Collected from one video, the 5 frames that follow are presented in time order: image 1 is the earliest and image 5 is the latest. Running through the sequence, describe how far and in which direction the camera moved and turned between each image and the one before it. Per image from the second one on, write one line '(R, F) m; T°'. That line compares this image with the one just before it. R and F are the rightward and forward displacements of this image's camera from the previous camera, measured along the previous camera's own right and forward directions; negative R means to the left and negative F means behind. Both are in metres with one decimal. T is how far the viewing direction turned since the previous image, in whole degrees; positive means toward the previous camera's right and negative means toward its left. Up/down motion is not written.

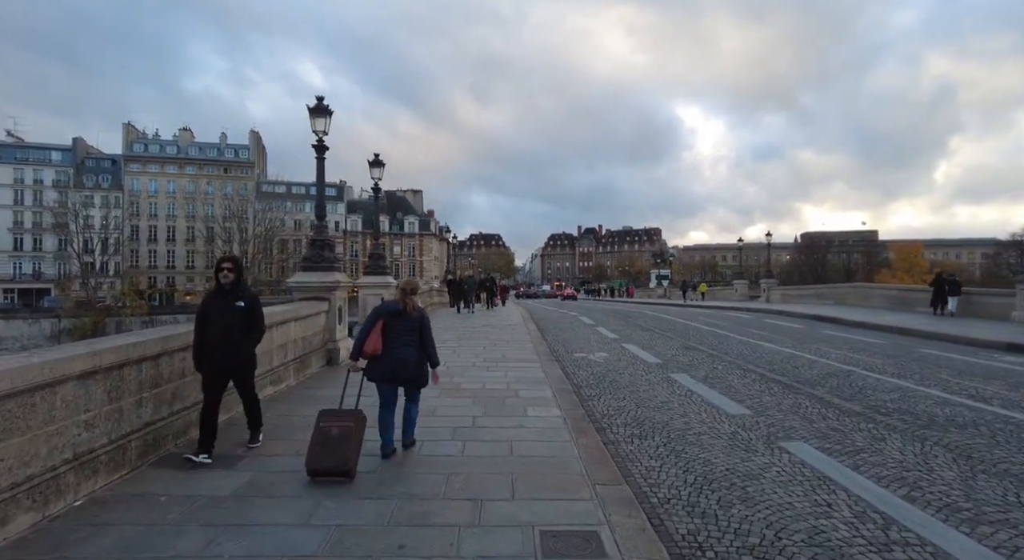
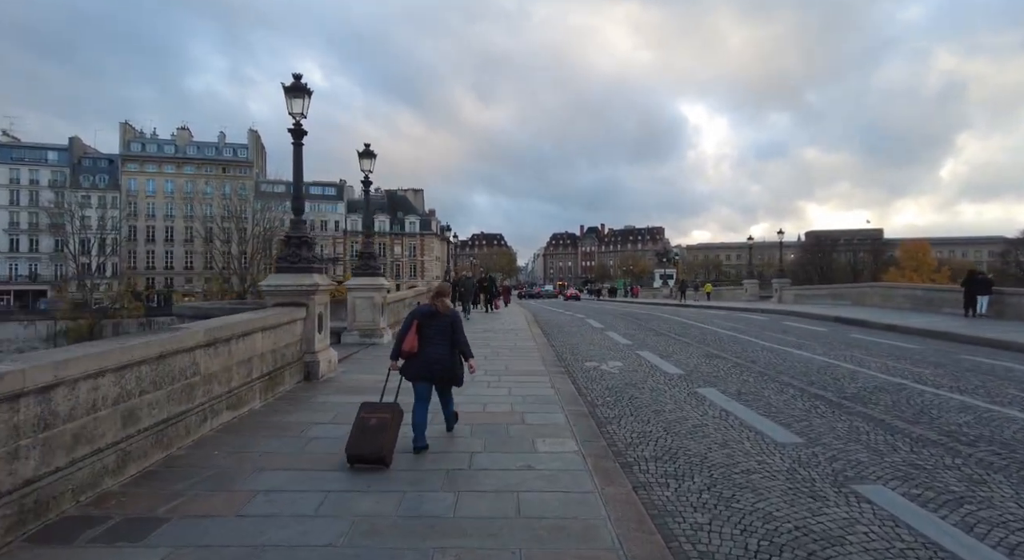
(0.0, +1.1) m; 0°
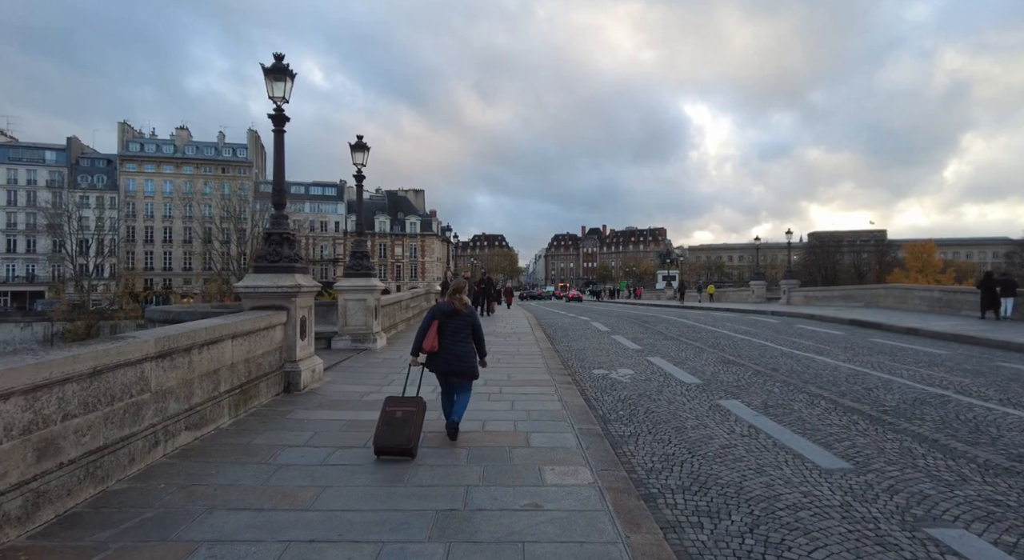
(0.0, +0.8) m; 0°
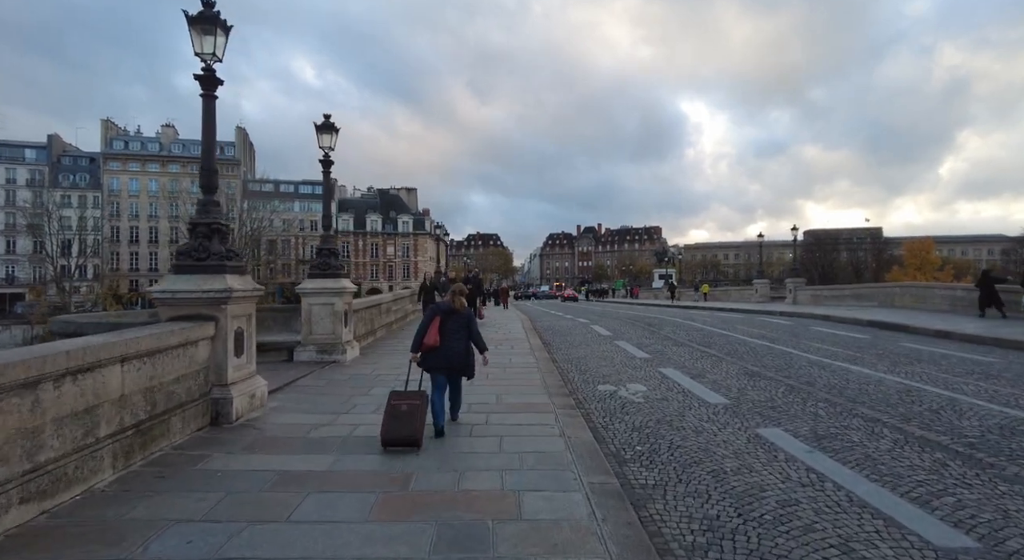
(+0.1, +1.5) m; +1°
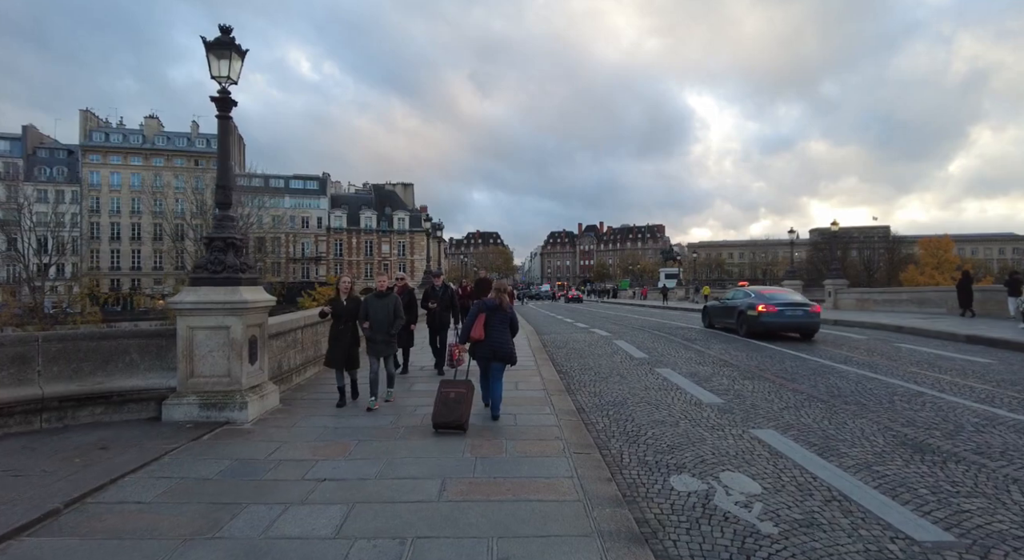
(-0.1, +3.7) m; 0°
